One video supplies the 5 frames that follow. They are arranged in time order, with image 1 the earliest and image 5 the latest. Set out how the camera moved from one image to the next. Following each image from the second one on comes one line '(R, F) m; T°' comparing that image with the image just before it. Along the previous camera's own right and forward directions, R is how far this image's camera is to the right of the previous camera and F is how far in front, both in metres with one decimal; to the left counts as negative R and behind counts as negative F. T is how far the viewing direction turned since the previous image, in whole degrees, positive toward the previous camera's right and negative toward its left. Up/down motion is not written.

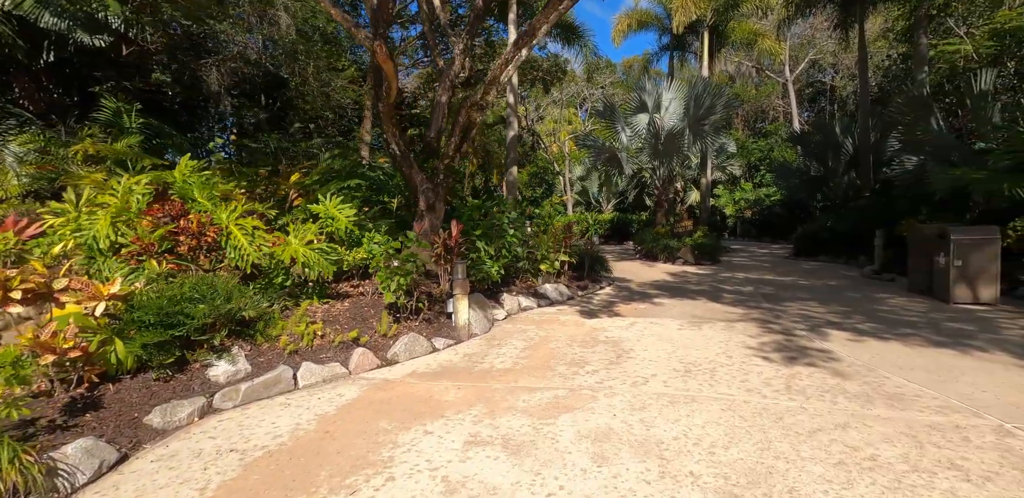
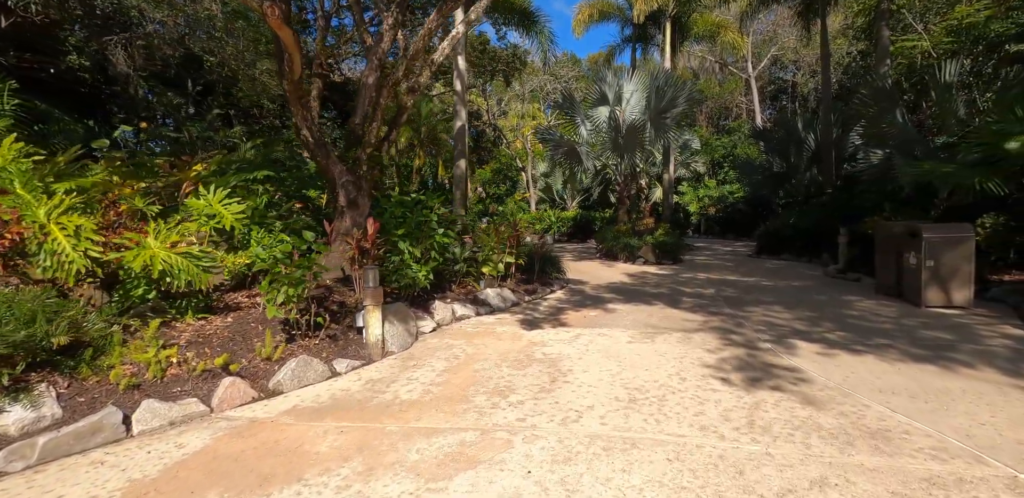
(+0.5, +0.8) m; +3°
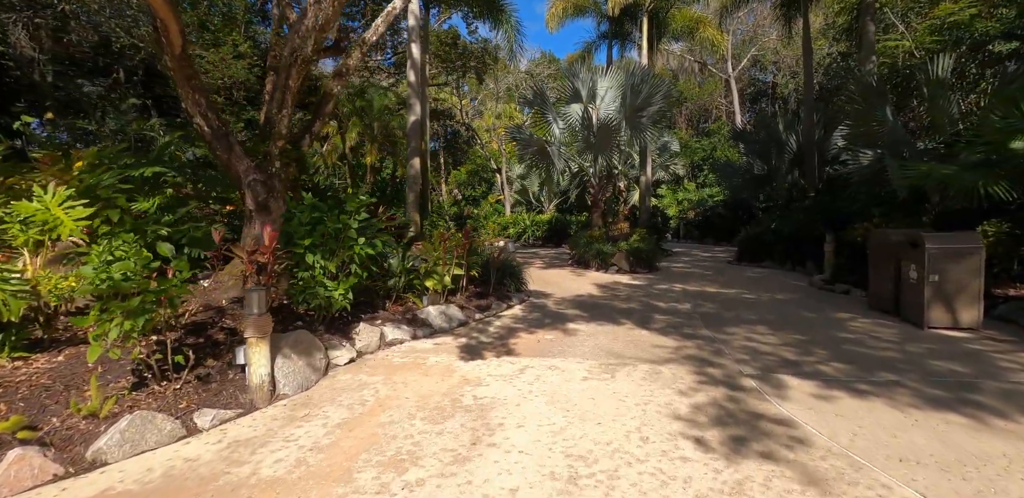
(+0.4, +0.9) m; +2°
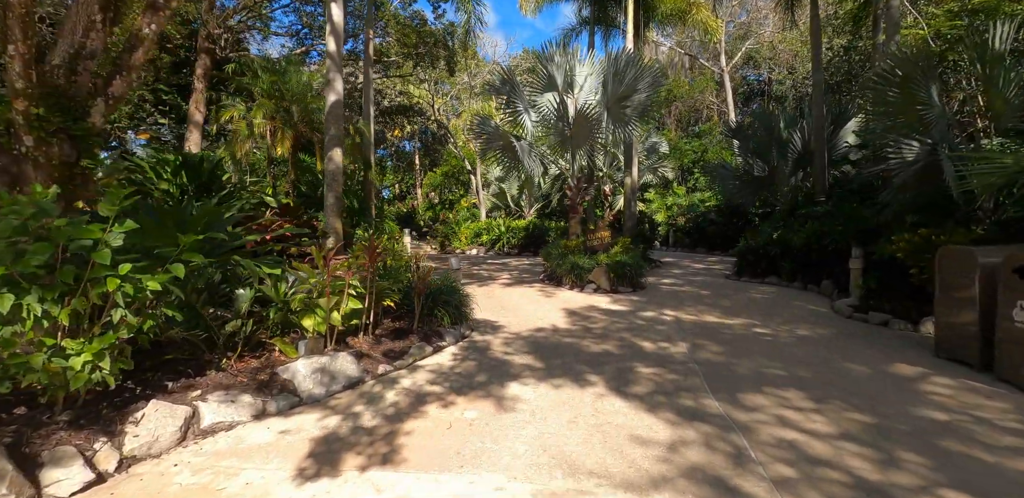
(+0.6, +1.8) m; +1°
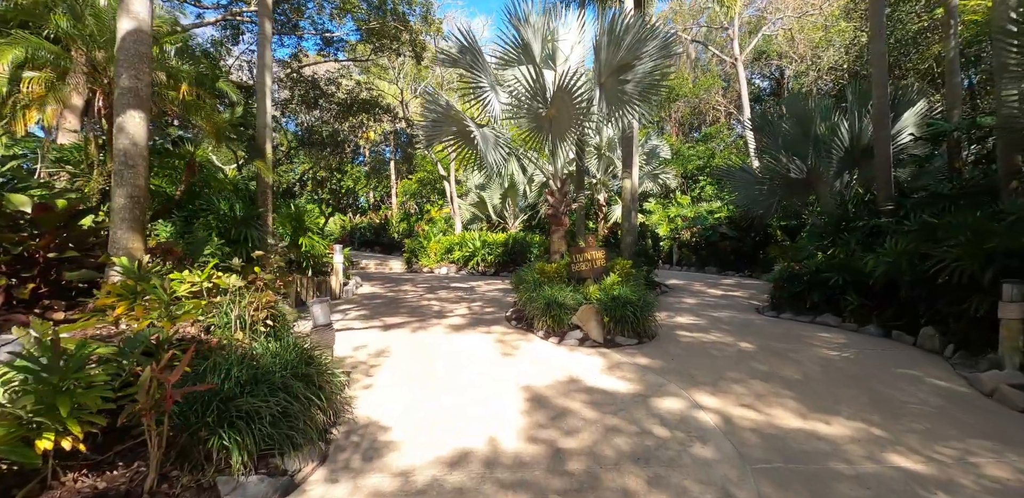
(+0.6, +2.7) m; +1°
